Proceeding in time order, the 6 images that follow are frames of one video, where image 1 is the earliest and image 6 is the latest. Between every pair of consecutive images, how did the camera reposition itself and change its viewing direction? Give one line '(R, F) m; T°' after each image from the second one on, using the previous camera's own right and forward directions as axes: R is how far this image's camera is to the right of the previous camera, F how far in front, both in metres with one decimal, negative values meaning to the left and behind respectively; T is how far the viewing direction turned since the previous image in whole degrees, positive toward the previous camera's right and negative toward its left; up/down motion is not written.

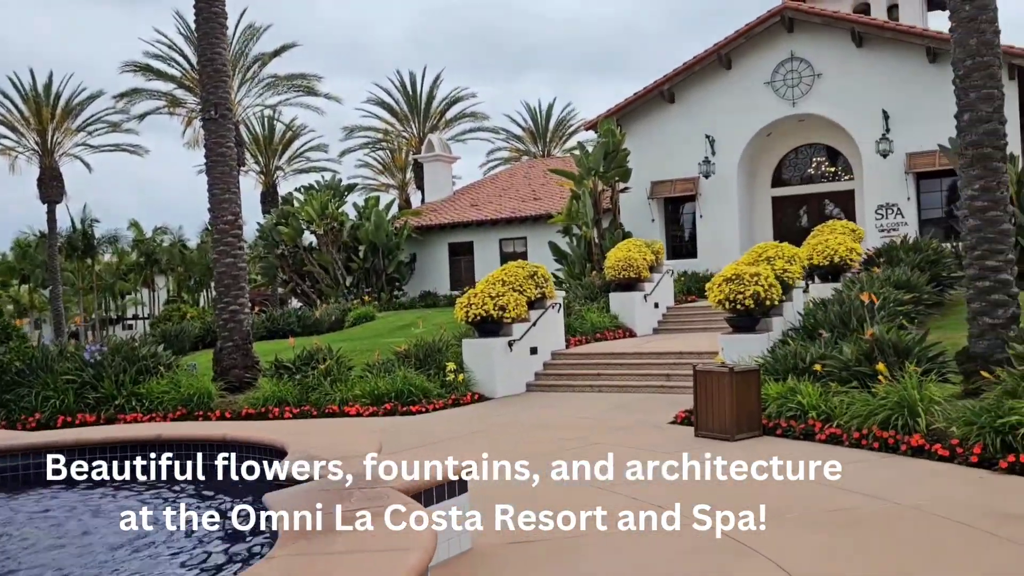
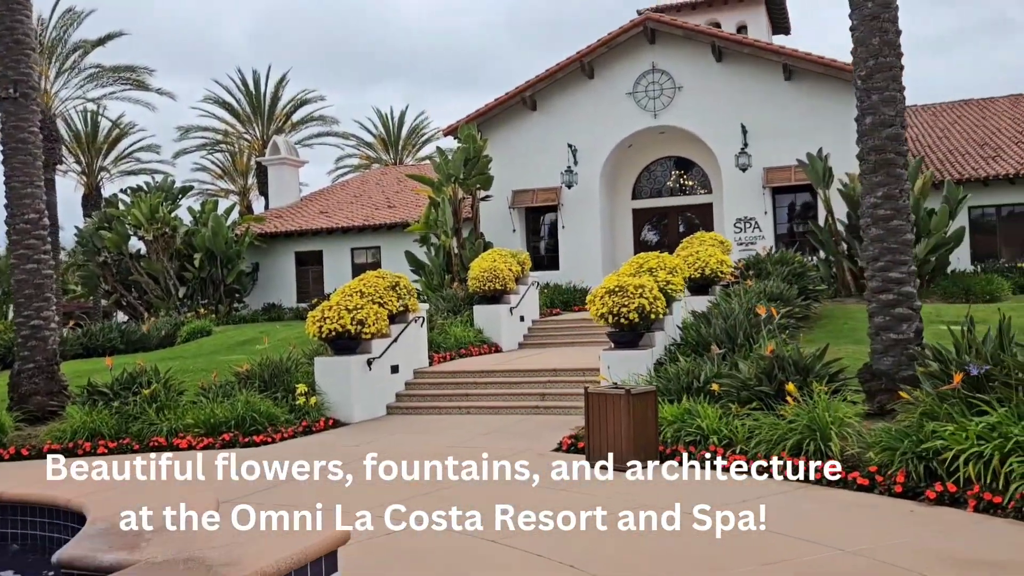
(-0.2, +1.2) m; +10°
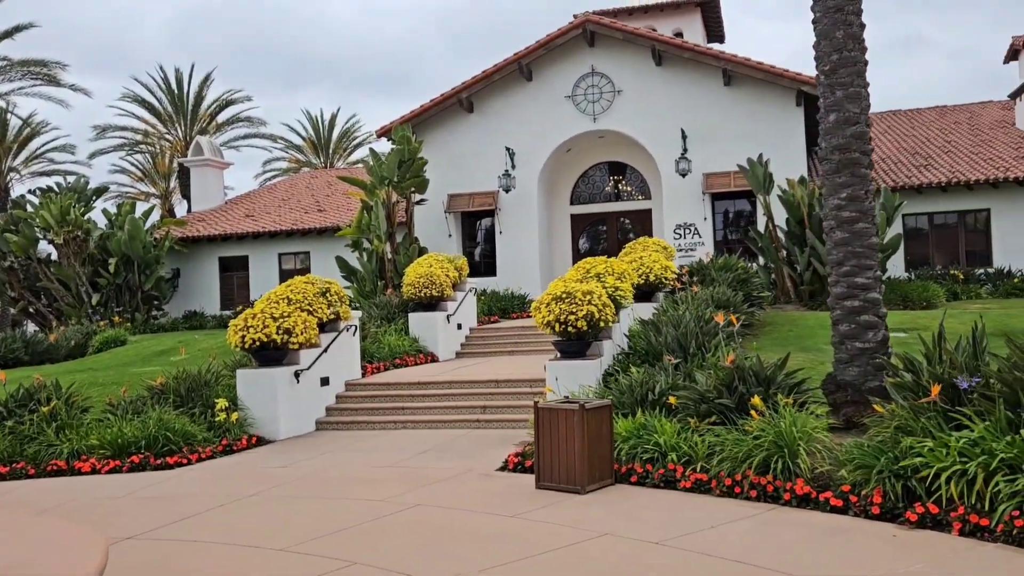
(-0.1, +0.7) m; +5°
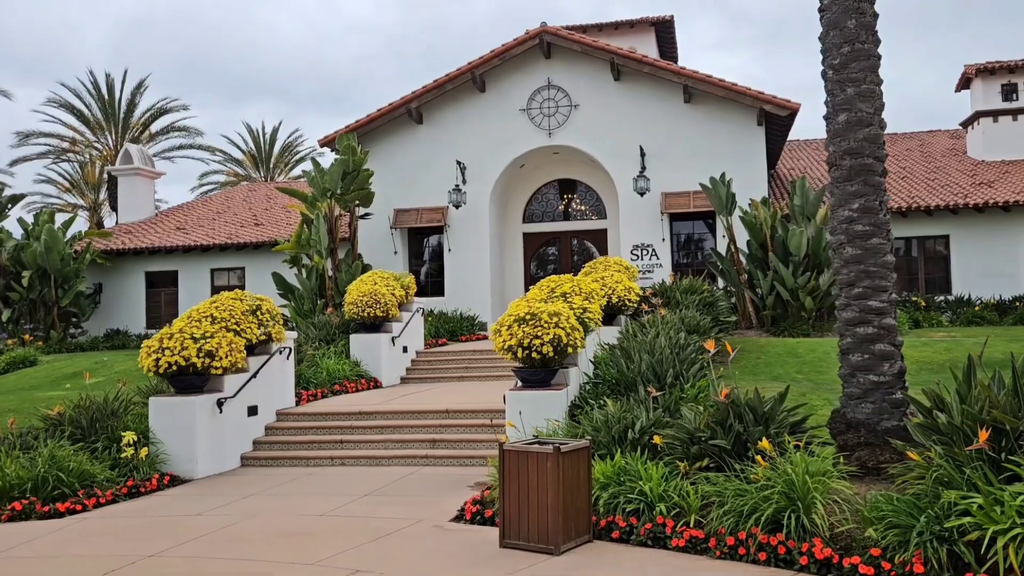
(-0.1, +1.1) m; +4°
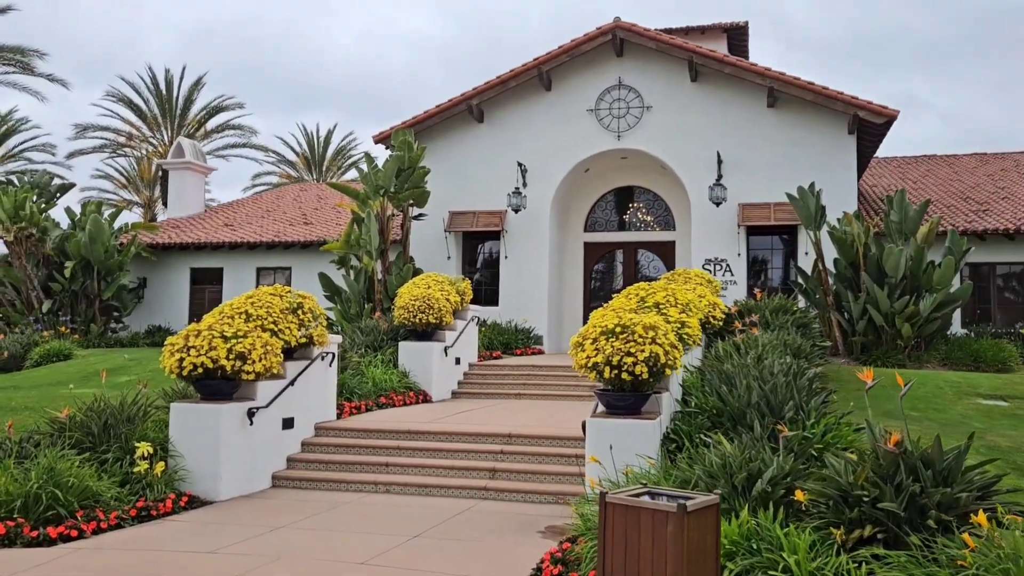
(-0.4, +1.4) m; -3°
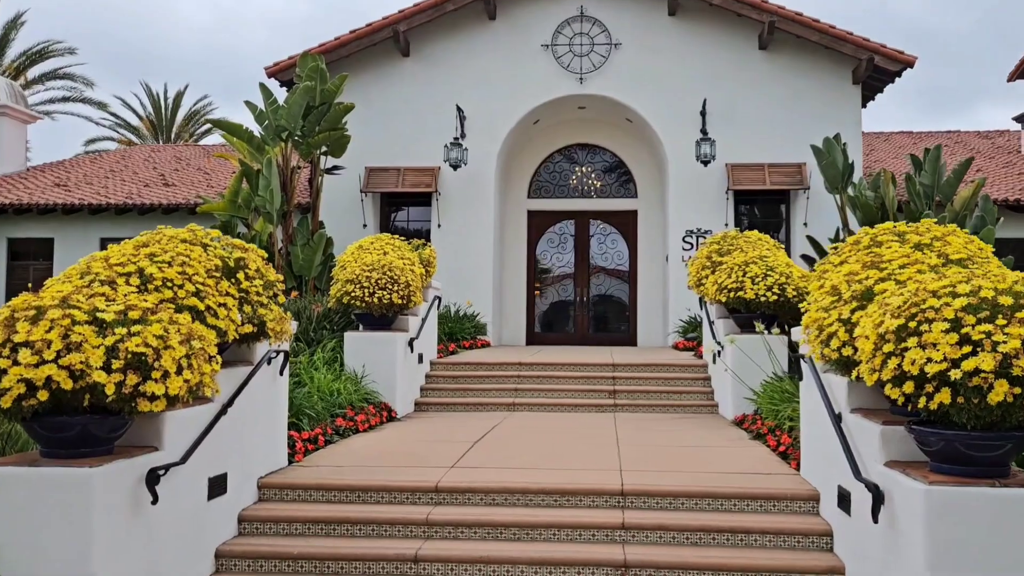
(-1.7, +4.2) m; +10°
